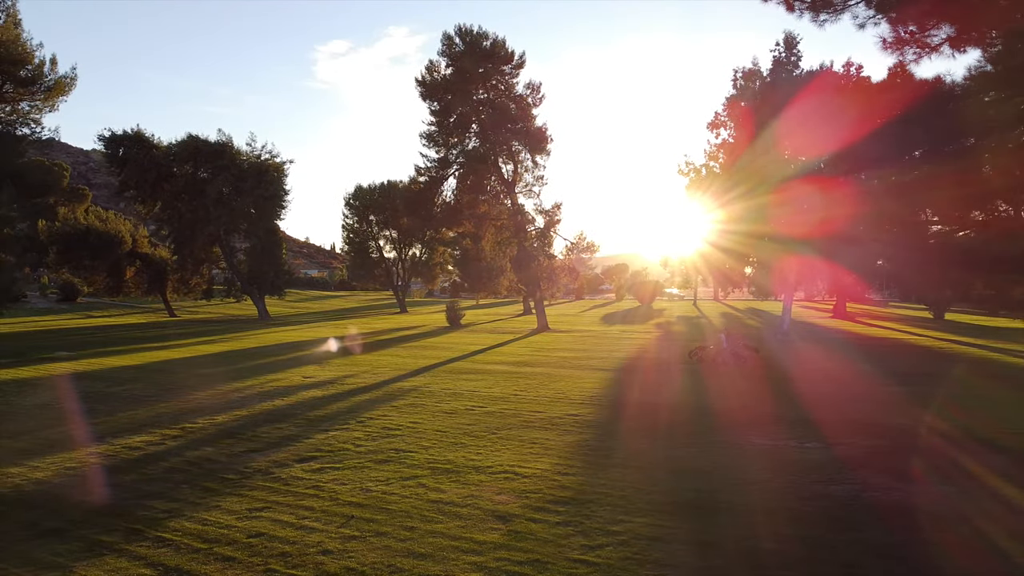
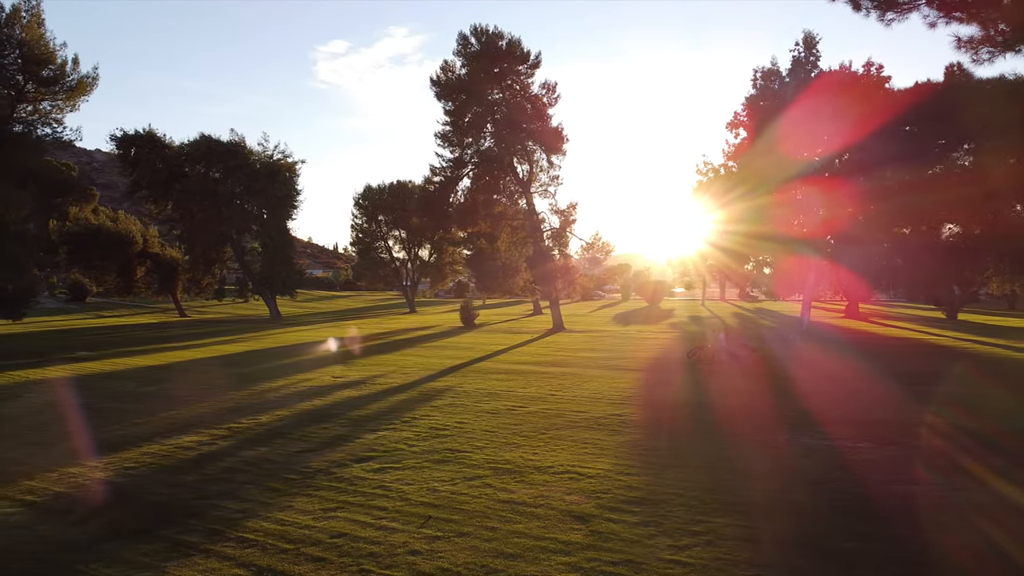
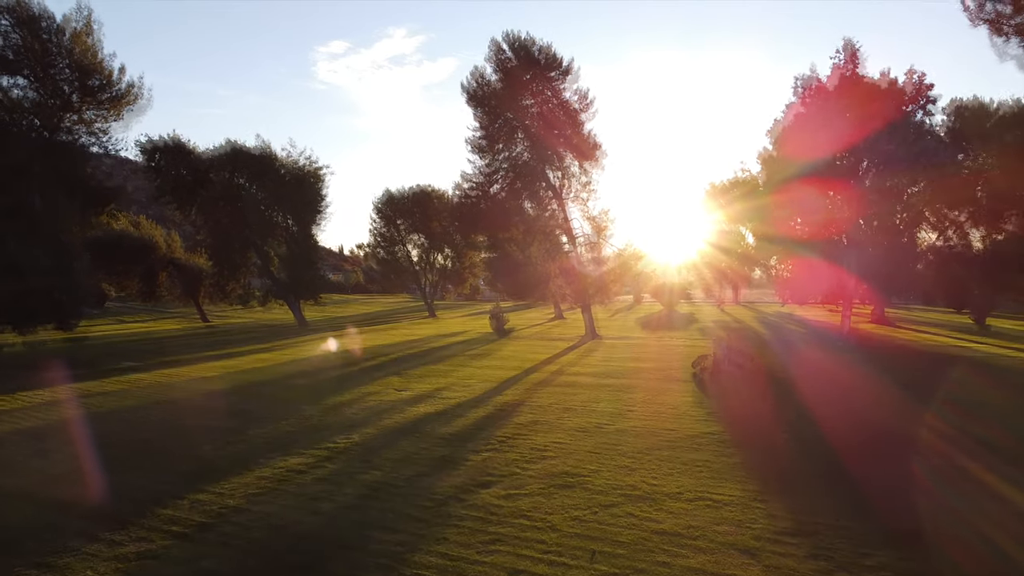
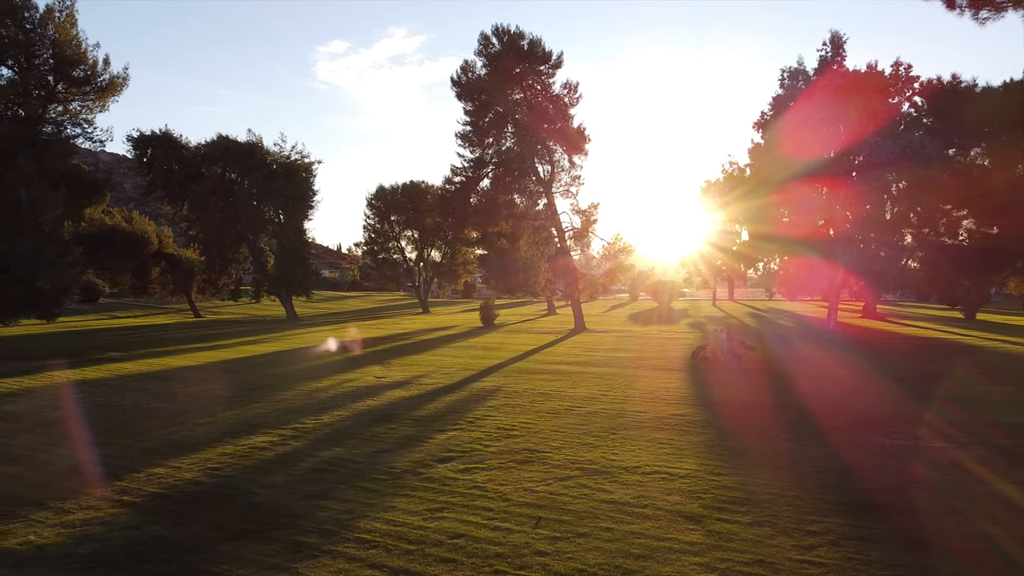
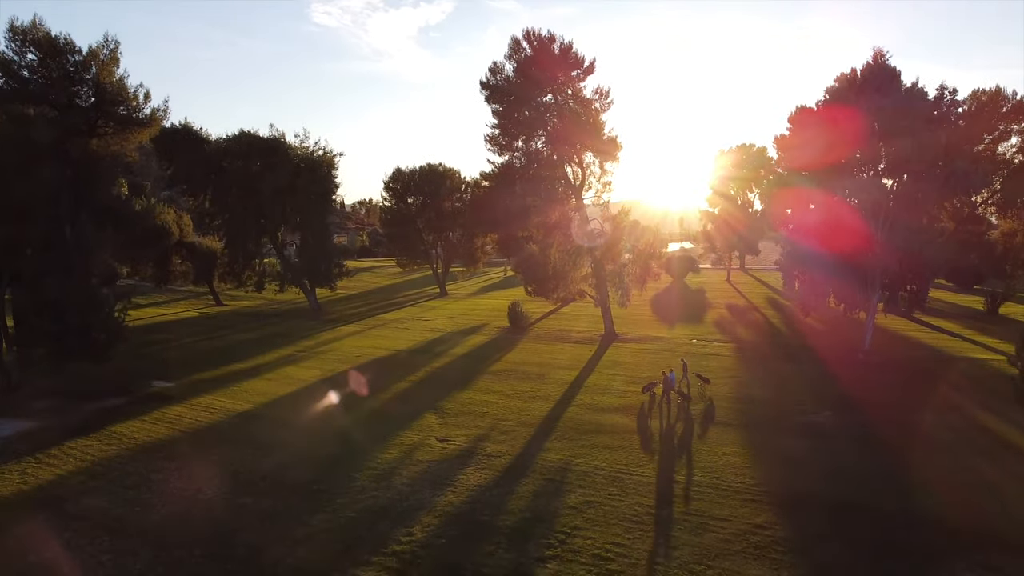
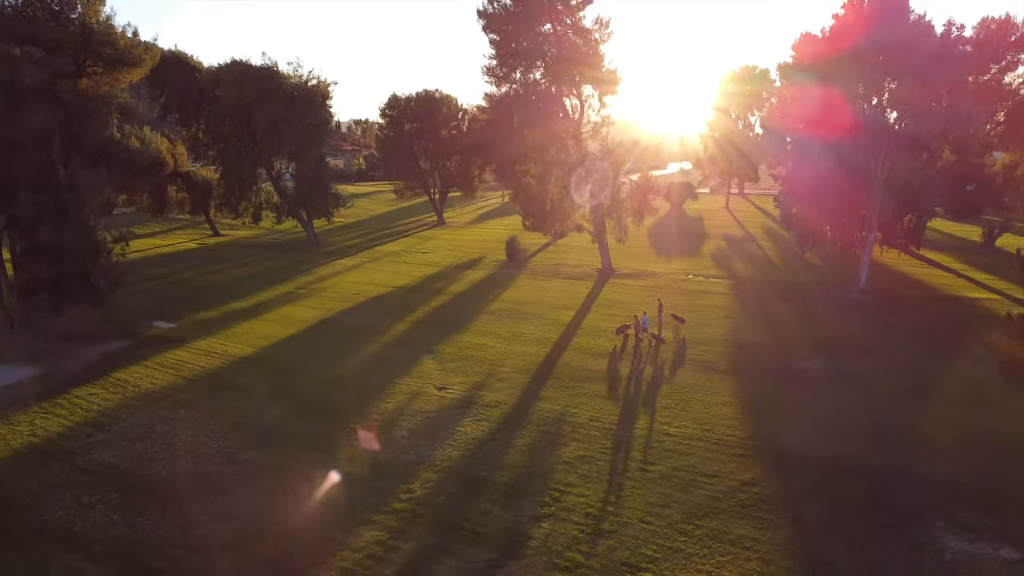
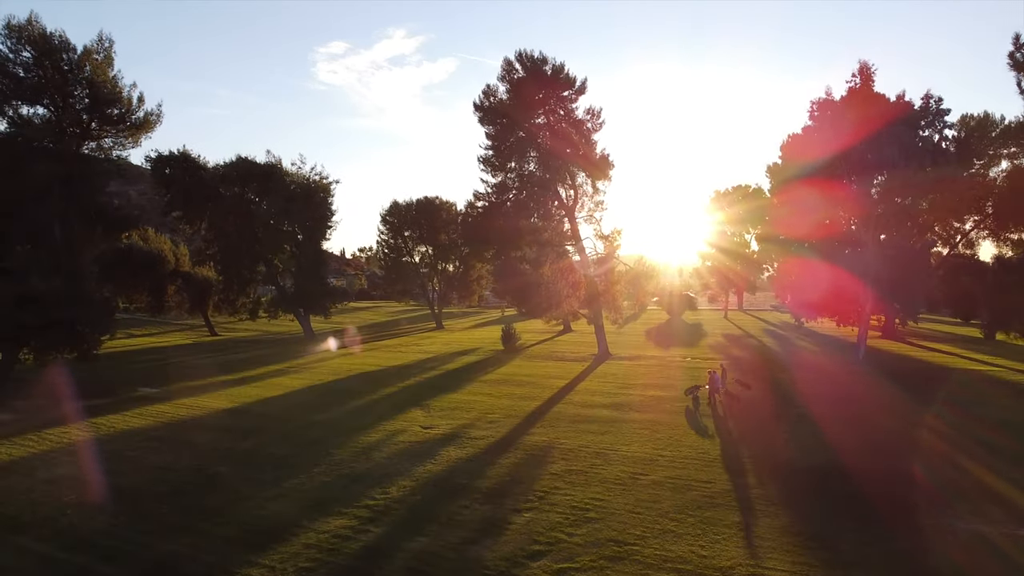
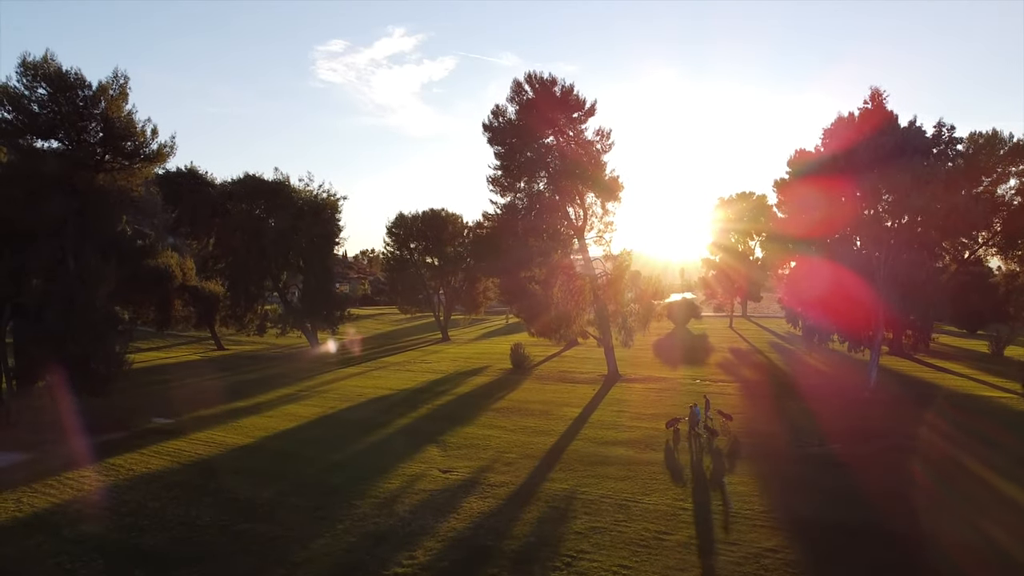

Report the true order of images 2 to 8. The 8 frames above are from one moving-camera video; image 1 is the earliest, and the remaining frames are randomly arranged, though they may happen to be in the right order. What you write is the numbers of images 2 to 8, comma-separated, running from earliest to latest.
2, 4, 3, 7, 8, 5, 6
